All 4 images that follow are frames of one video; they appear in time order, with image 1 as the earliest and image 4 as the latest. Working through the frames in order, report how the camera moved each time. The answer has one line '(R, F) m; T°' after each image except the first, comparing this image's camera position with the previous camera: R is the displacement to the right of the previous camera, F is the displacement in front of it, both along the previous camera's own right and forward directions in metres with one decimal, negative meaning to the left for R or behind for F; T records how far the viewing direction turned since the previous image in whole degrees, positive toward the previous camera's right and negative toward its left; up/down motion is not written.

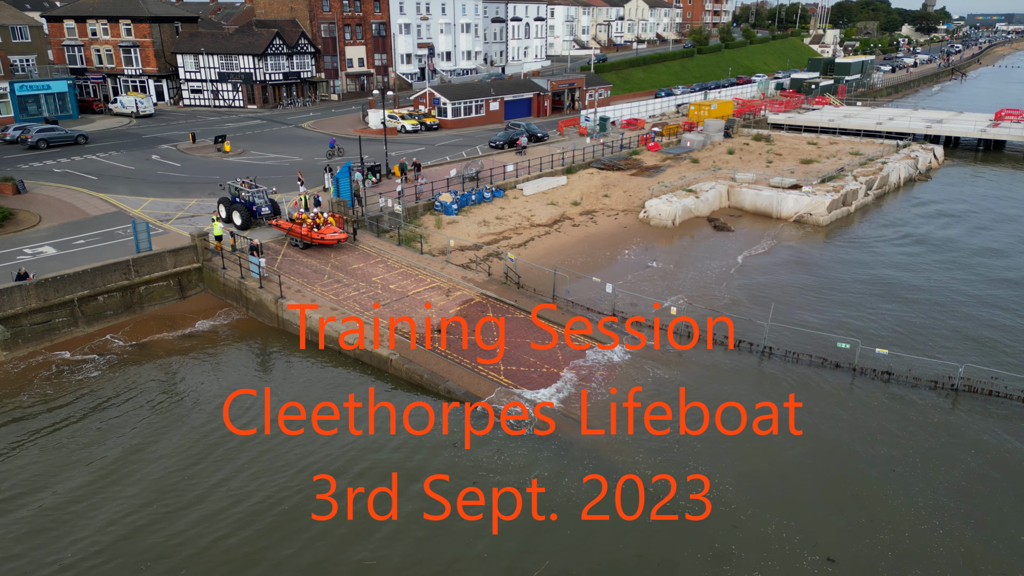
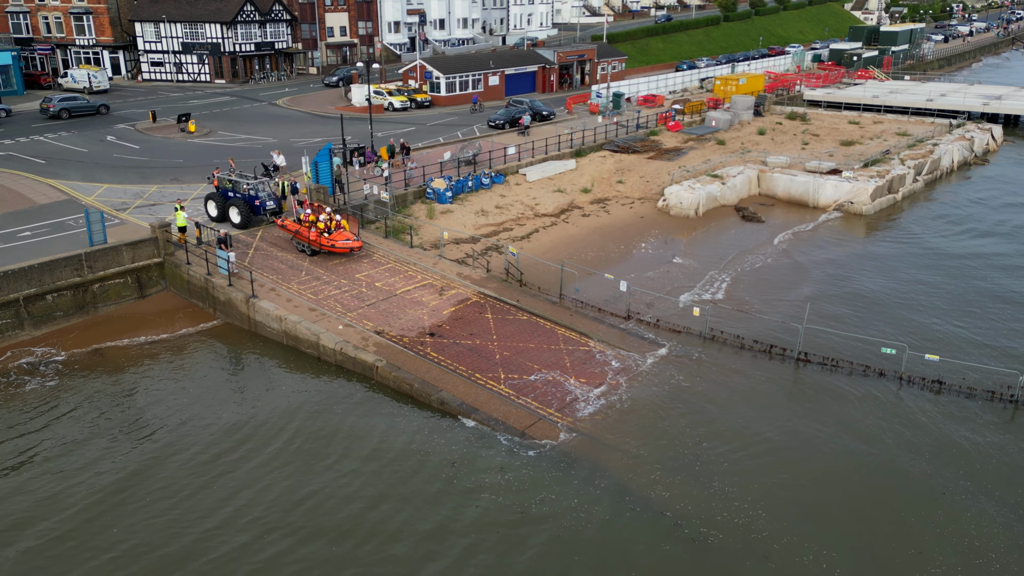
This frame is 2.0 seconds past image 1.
(-0.1, +3.7) m; 0°
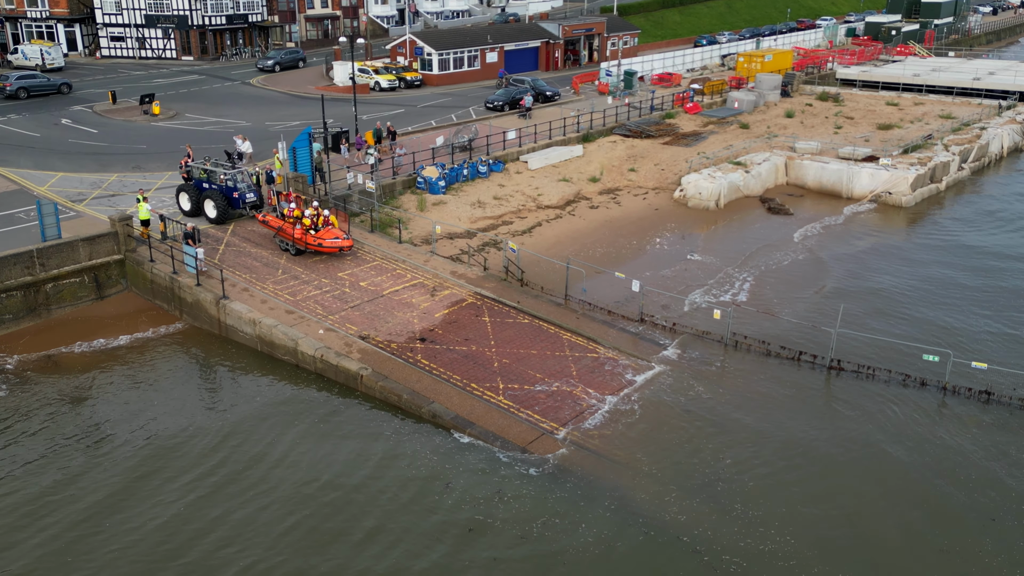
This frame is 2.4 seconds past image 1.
(-0.1, +2.9) m; 0°
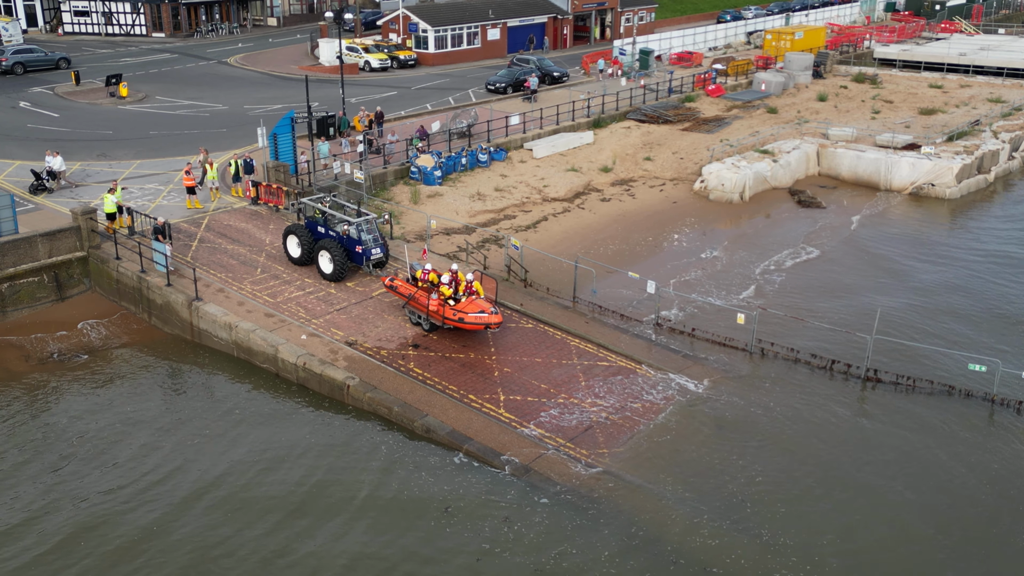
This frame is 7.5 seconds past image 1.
(0.0, +2.4) m; 0°
